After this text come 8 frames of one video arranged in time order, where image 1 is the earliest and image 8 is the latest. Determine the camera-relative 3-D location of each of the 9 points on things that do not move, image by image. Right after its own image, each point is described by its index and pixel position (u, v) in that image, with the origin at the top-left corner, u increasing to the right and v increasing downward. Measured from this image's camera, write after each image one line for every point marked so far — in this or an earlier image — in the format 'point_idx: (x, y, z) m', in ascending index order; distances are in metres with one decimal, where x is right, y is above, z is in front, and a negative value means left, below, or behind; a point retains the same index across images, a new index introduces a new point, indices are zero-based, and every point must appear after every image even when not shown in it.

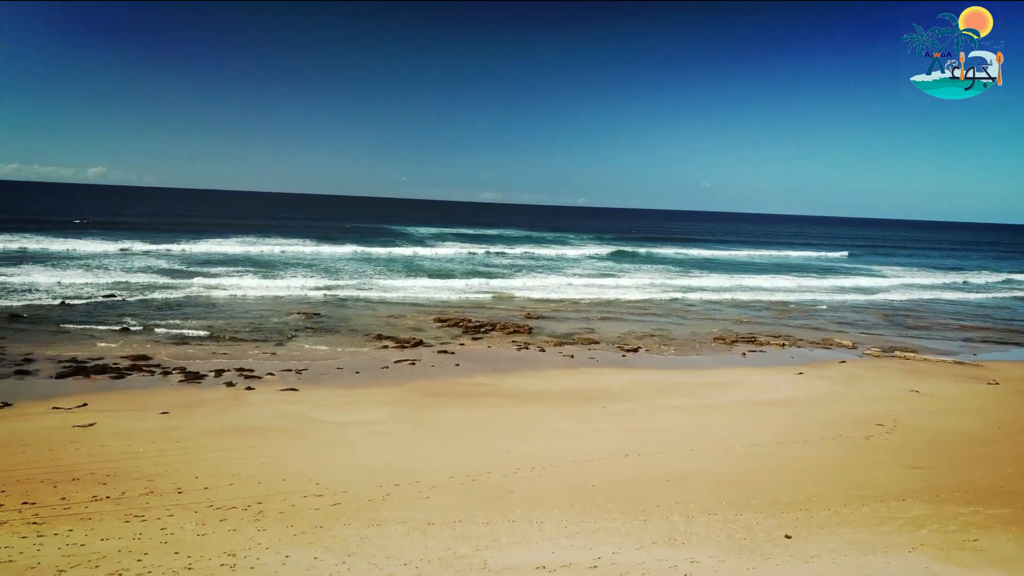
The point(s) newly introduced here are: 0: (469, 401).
0: (-0.6, -1.6, +10.1) m
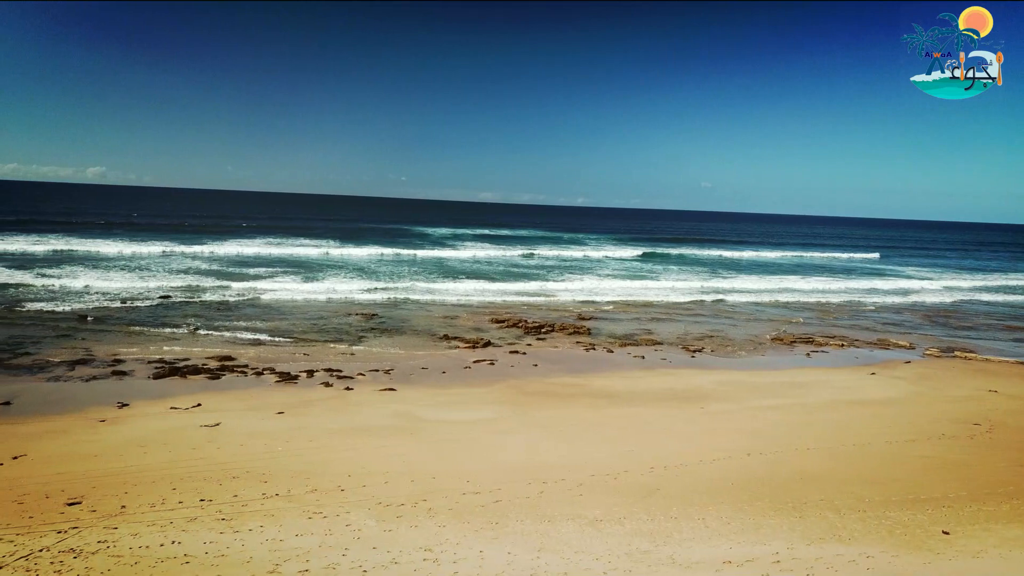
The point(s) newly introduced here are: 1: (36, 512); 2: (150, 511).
0: (+0.8, -1.7, +10.3) m
1: (-3.9, -1.8, +5.8) m
2: (-3.0, -1.9, +5.9) m
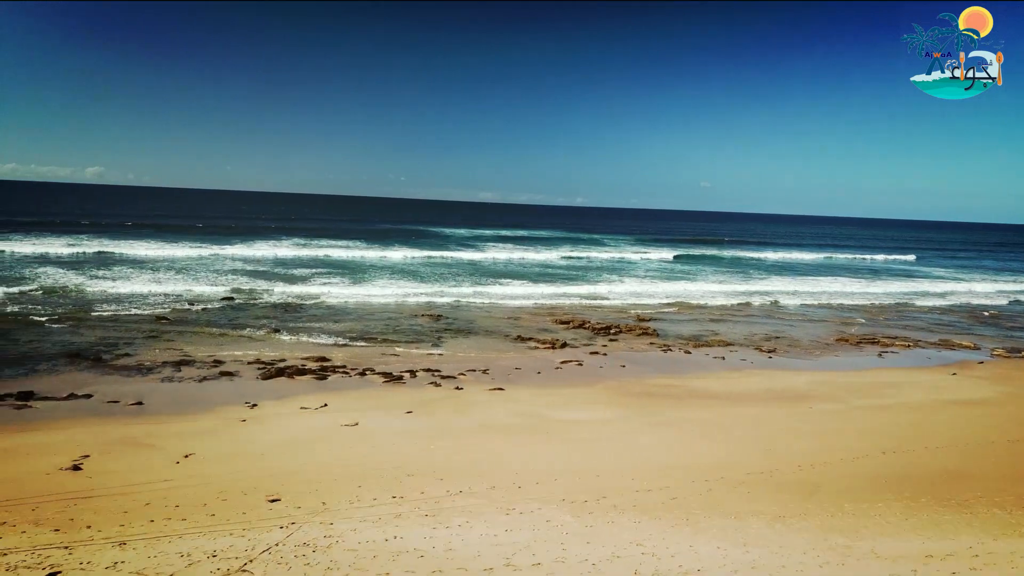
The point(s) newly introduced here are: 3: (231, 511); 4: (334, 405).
0: (+2.5, -1.7, +10.5) m
1: (-2.2, -1.9, +6.0) m
2: (-1.4, -1.9, +6.1) m
3: (-2.3, -1.9, +6.0) m
4: (-2.4, -1.6, +9.7) m
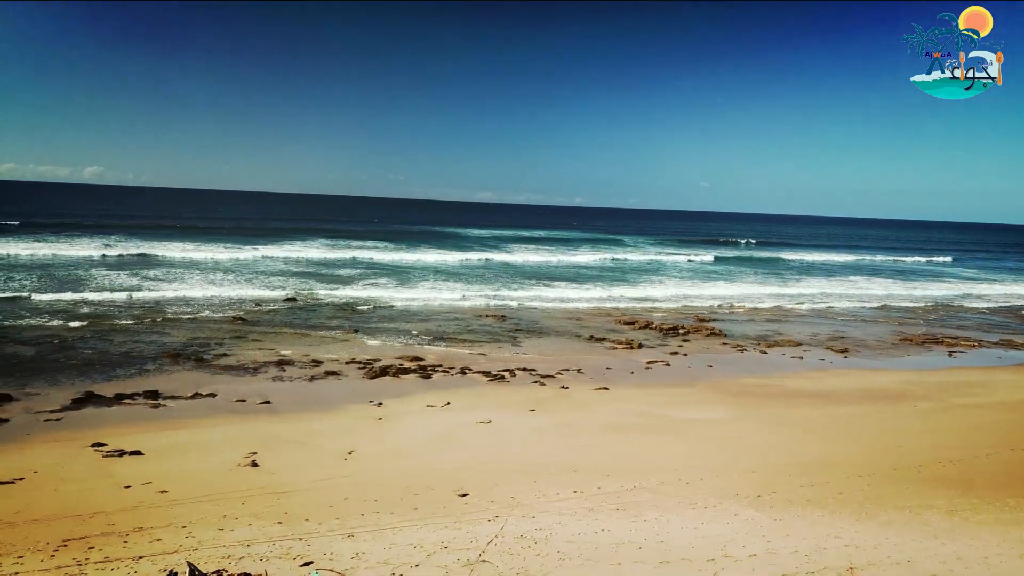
0: (+4.1, -1.7, +10.7) m
1: (-0.6, -1.9, +6.2) m
2: (+0.3, -1.9, +6.3) m
3: (-0.7, -1.9, +6.2) m
4: (-0.8, -1.6, +9.9) m
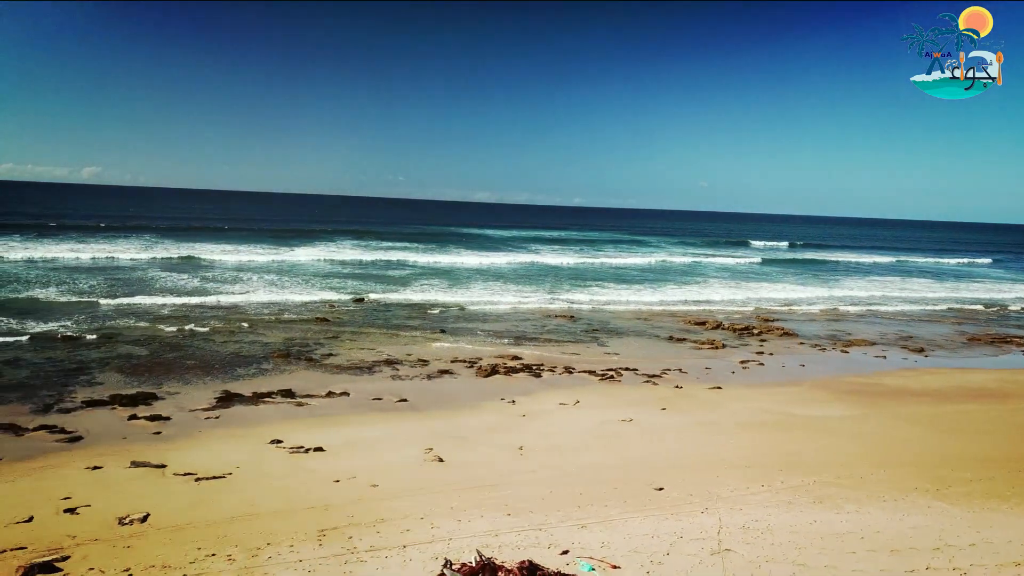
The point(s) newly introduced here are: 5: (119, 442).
0: (+5.9, -1.7, +10.9) m
1: (+1.2, -1.9, +6.5) m
2: (+2.1, -1.9, +6.5) m
3: (+1.1, -1.9, +6.4) m
4: (+1.1, -1.6, +10.1) m
5: (-4.3, -1.7, +7.9) m
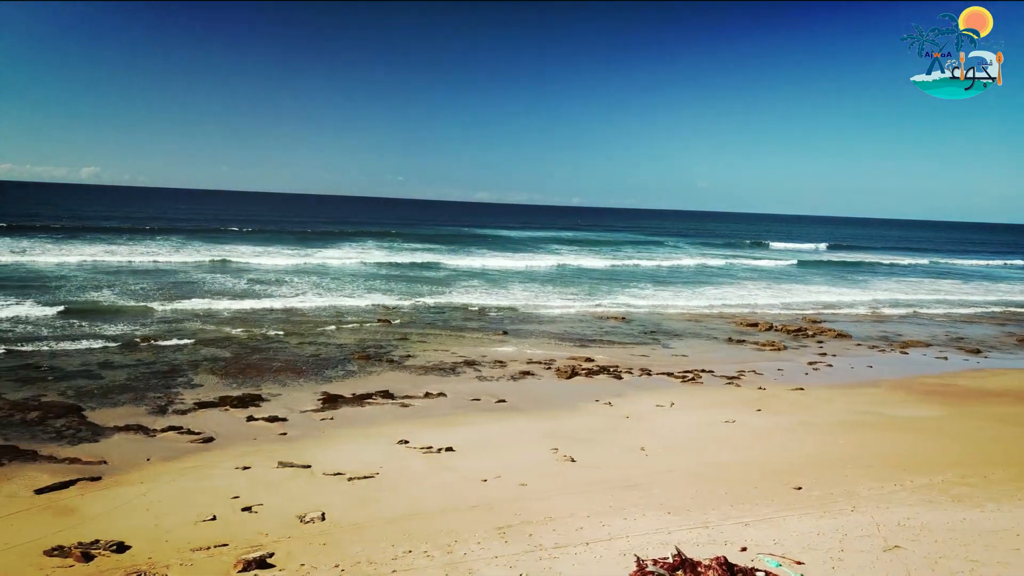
0: (+7.3, -1.8, +11.1) m
1: (+2.6, -1.9, +6.7) m
2: (+3.5, -2.0, +6.7) m
3: (+2.5, -2.0, +6.6) m
4: (+2.5, -1.7, +10.3) m
5: (-3.0, -1.8, +8.1) m
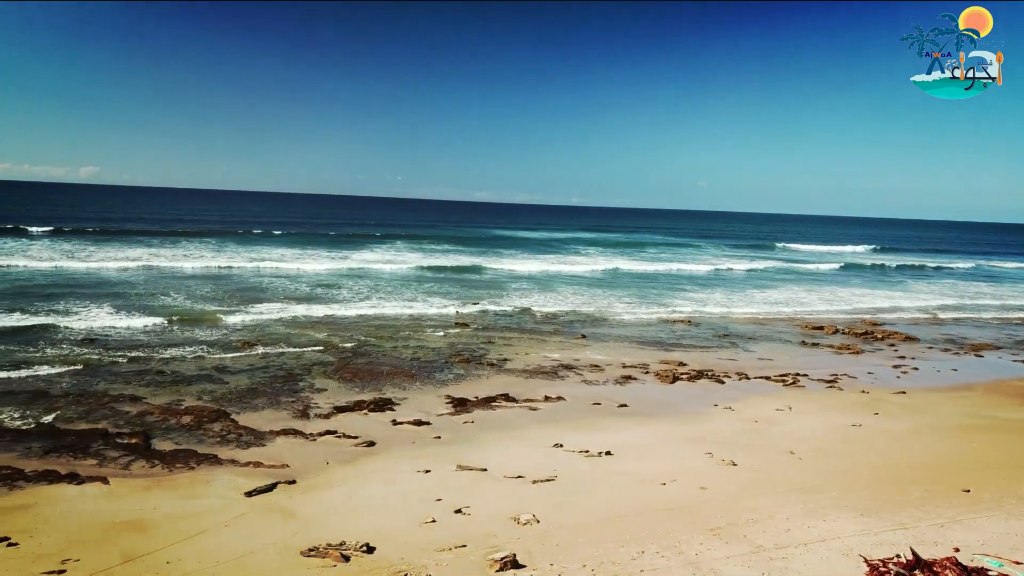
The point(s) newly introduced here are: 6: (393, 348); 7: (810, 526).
0: (+9.1, -1.9, +11.4) m
1: (+4.4, -2.0, +6.9) m
2: (+5.3, -2.1, +7.0) m
3: (+4.3, -2.0, +6.9) m
4: (+4.3, -1.8, +10.6) m
5: (-1.2, -1.9, +8.3) m
6: (-2.4, -1.2, +14.0) m
7: (+2.5, -2.0, +6.1) m
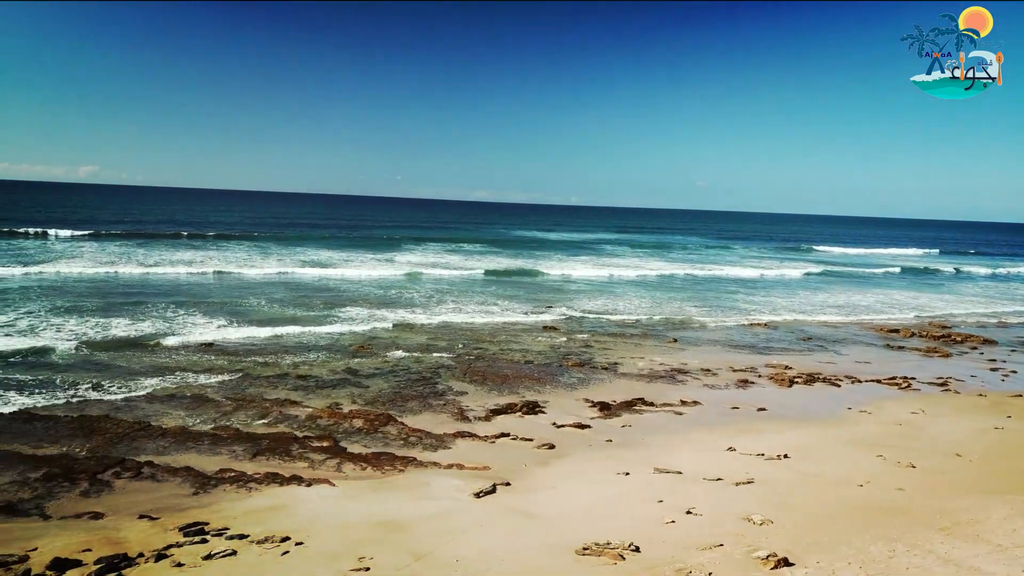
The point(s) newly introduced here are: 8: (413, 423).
0: (+11.3, -2.0, +11.6) m
1: (+6.5, -2.1, +7.2) m
2: (+7.4, -2.2, +7.2) m
3: (+6.4, -2.1, +7.1) m
4: (+6.4, -1.9, +10.8) m
5: (+0.9, -2.0, +8.6) m
6: (-0.3, -1.3, +14.3) m
7: (+4.7, -2.1, +6.4) m
8: (-1.4, -1.8, +9.5) m
